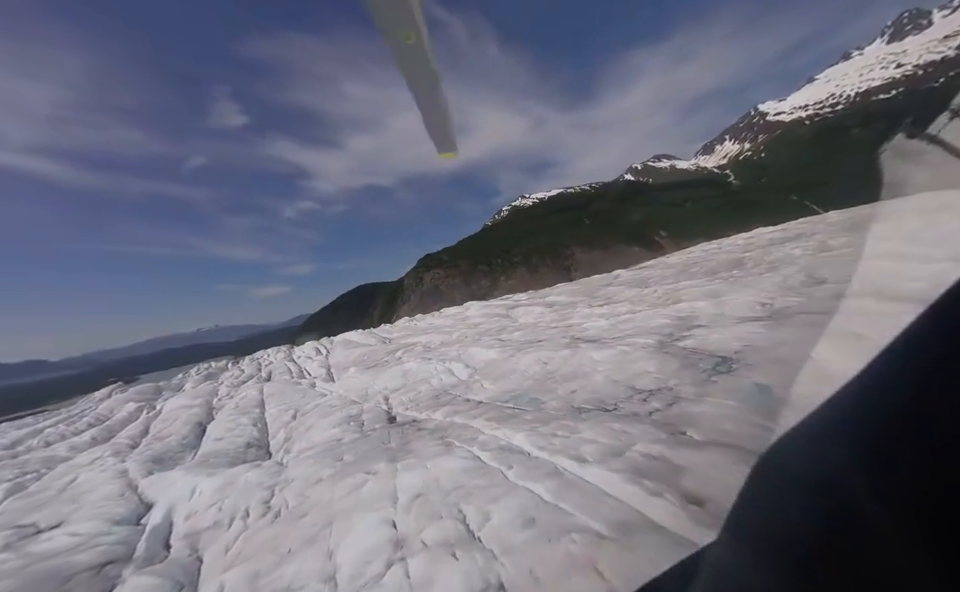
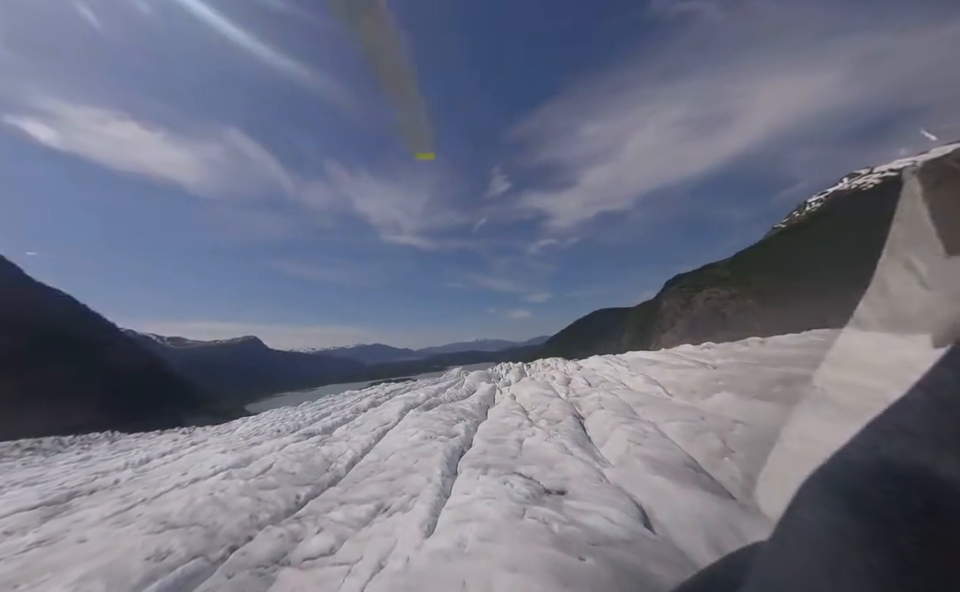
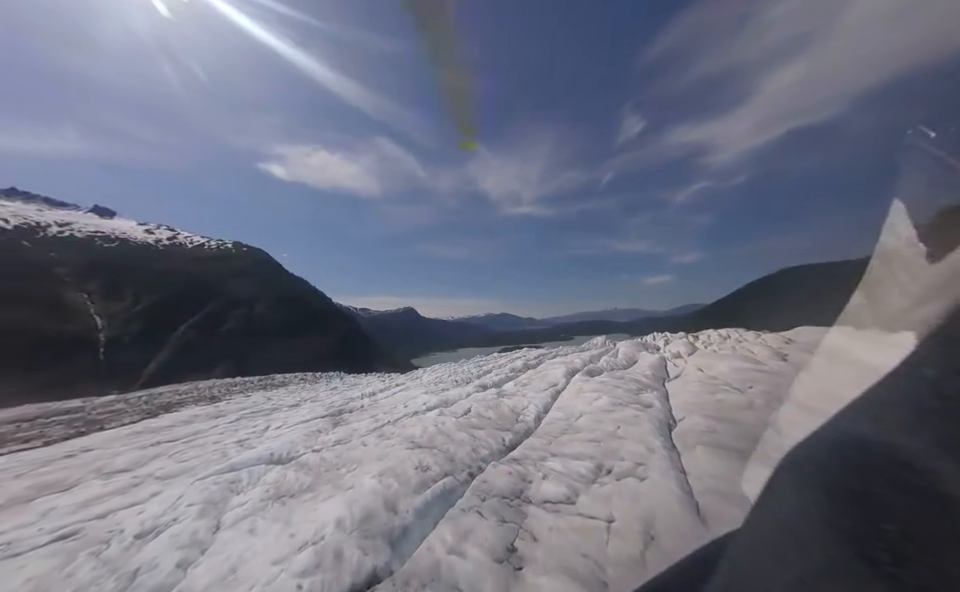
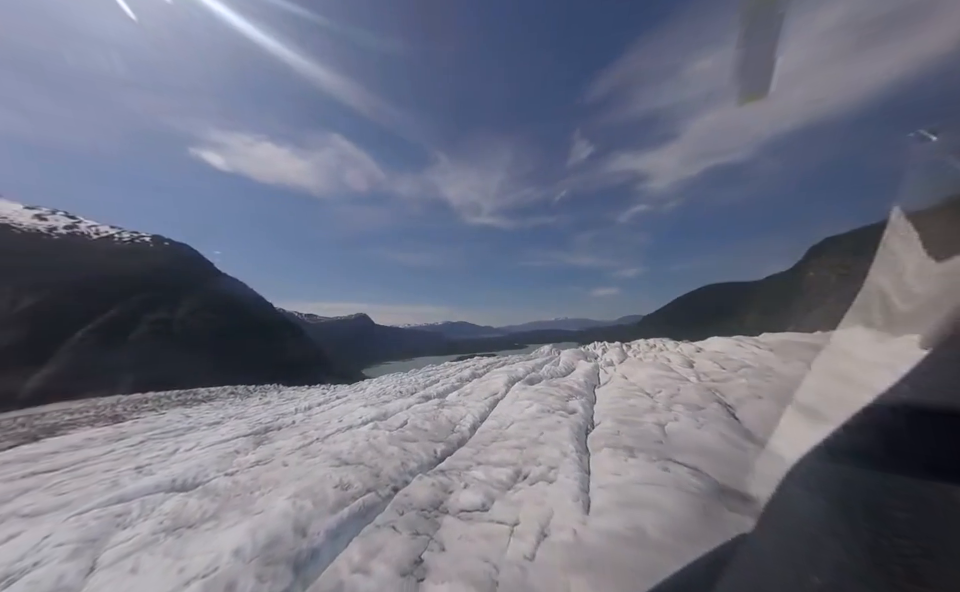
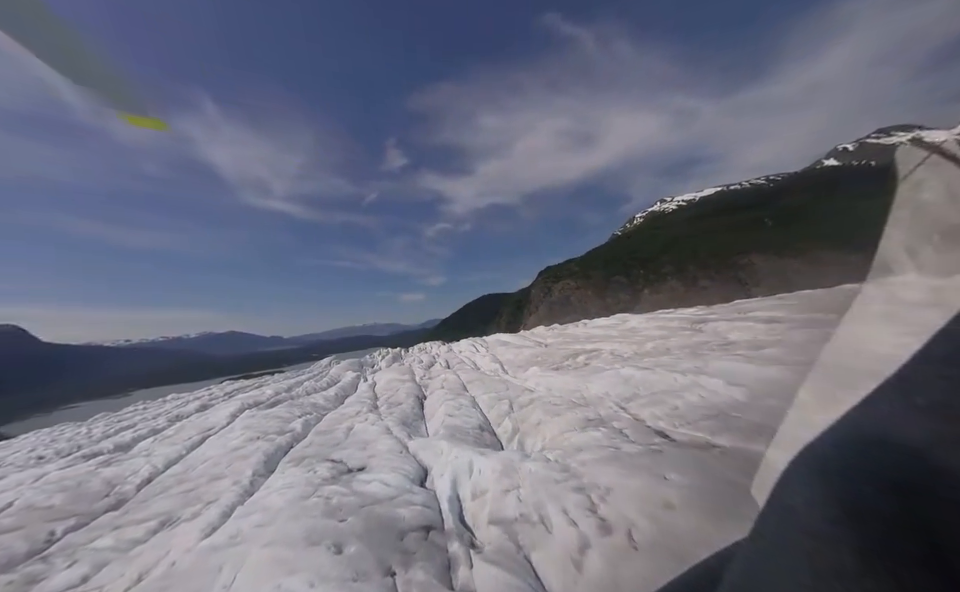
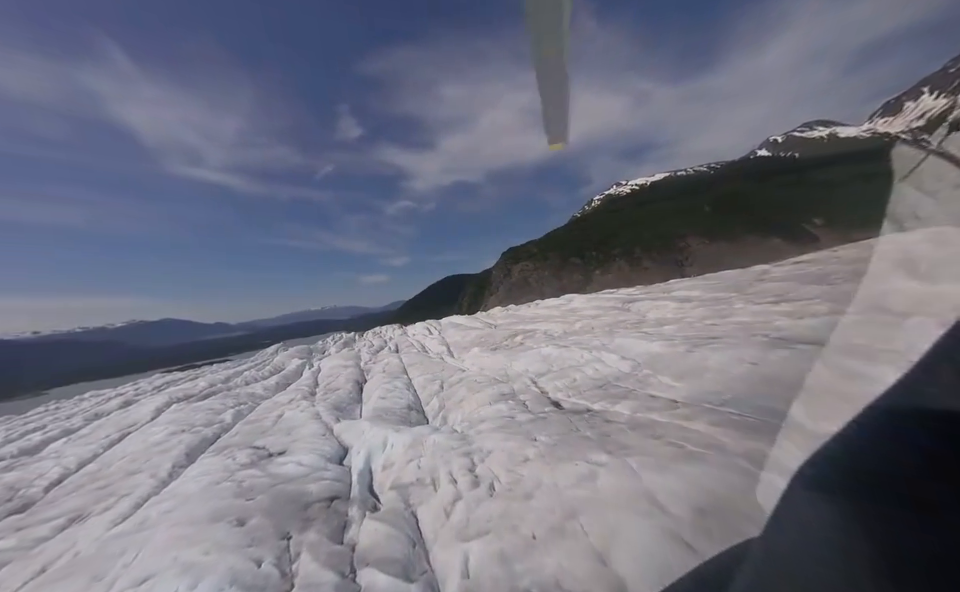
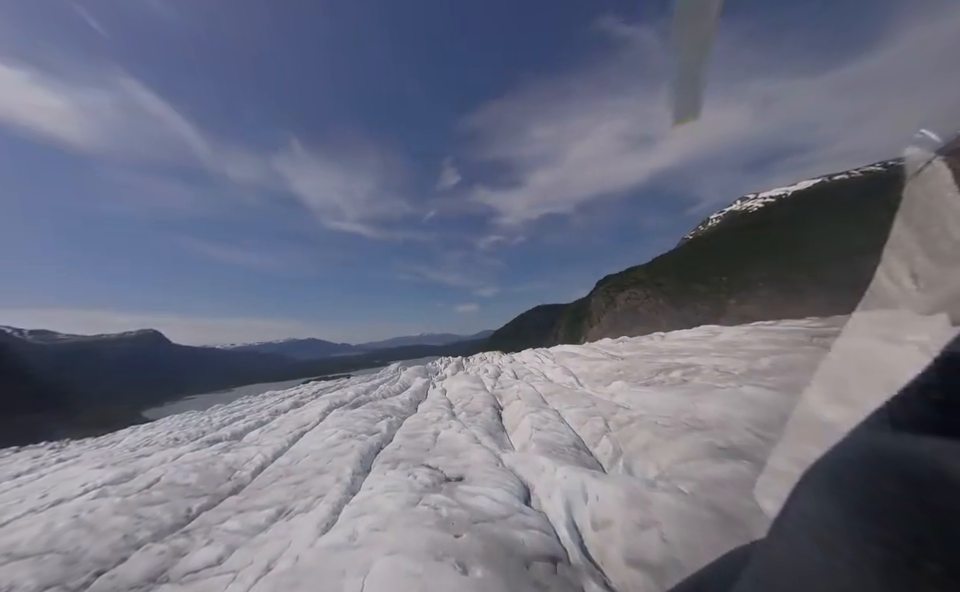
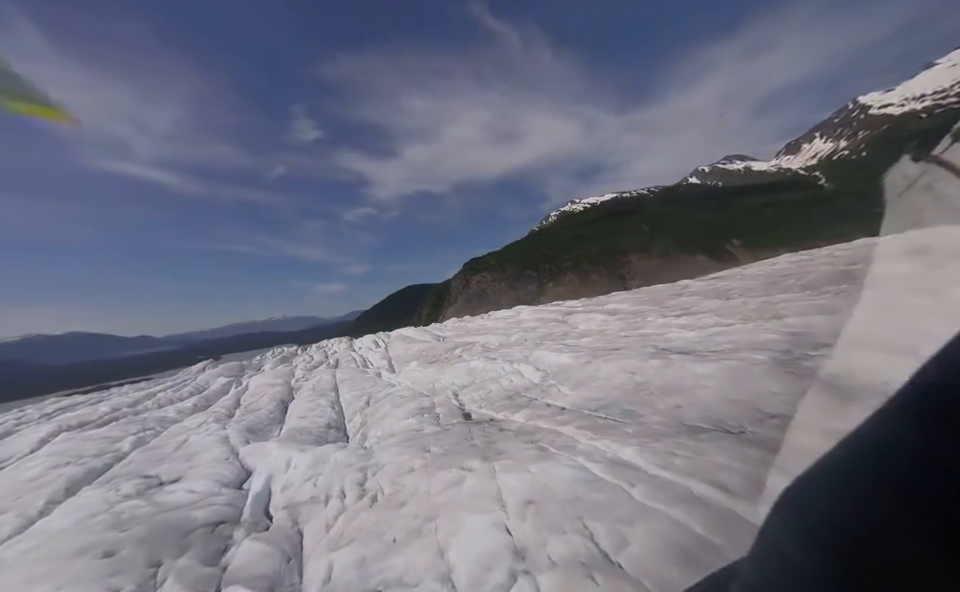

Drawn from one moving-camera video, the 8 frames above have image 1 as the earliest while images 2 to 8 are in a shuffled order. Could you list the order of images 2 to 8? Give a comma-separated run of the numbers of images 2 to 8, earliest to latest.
8, 6, 5, 7, 2, 4, 3
